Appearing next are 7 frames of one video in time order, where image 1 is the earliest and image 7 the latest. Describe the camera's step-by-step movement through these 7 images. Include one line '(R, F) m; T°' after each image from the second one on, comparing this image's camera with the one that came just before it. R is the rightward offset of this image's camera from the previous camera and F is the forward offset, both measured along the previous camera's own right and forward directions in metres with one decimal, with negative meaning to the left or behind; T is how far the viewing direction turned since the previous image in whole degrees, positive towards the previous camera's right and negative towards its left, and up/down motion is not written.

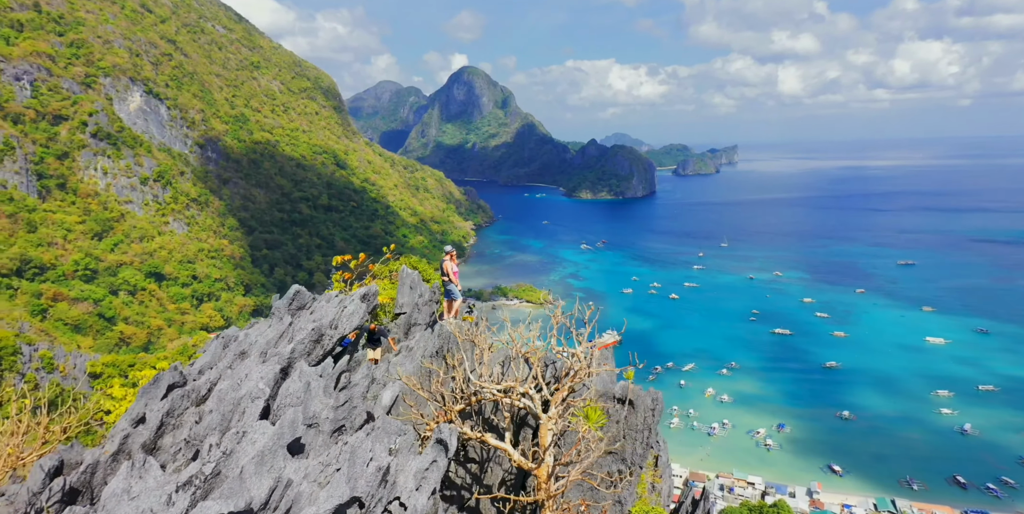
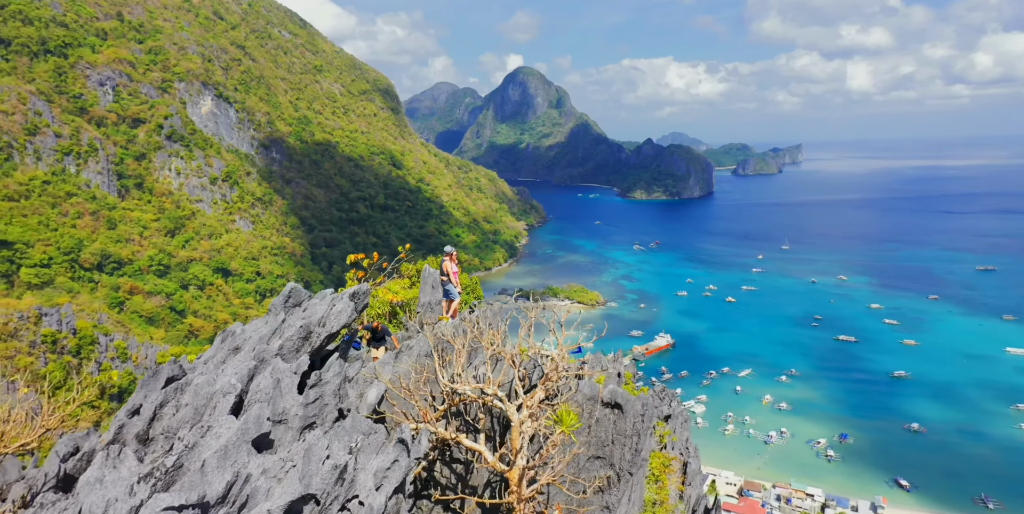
(0.0, +1.7) m; -5°
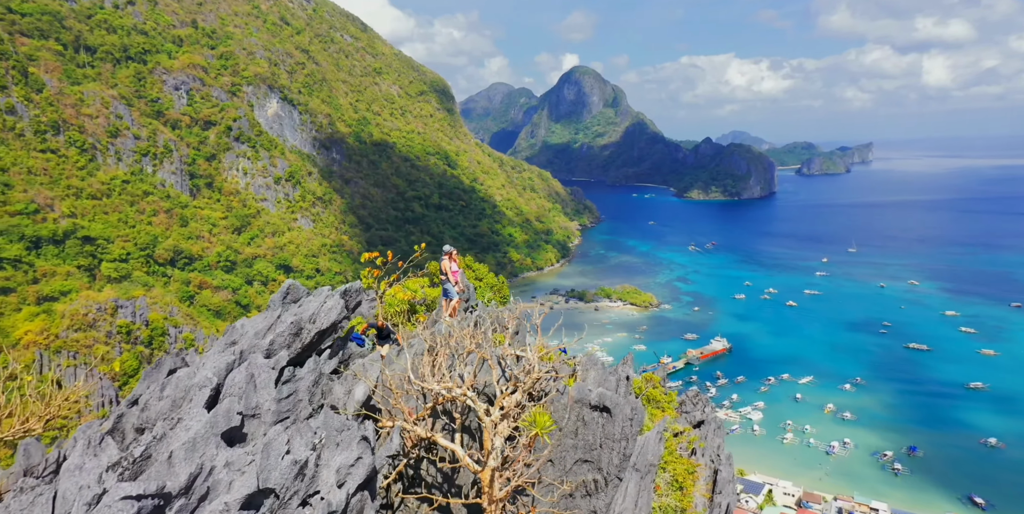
(0.0, +1.9) m; -5°
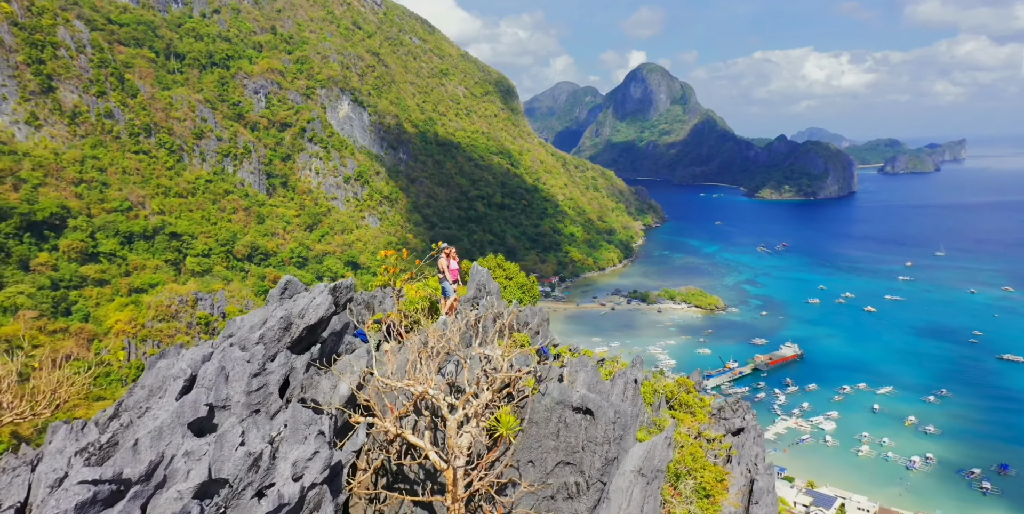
(+0.2, +1.4) m; -6°
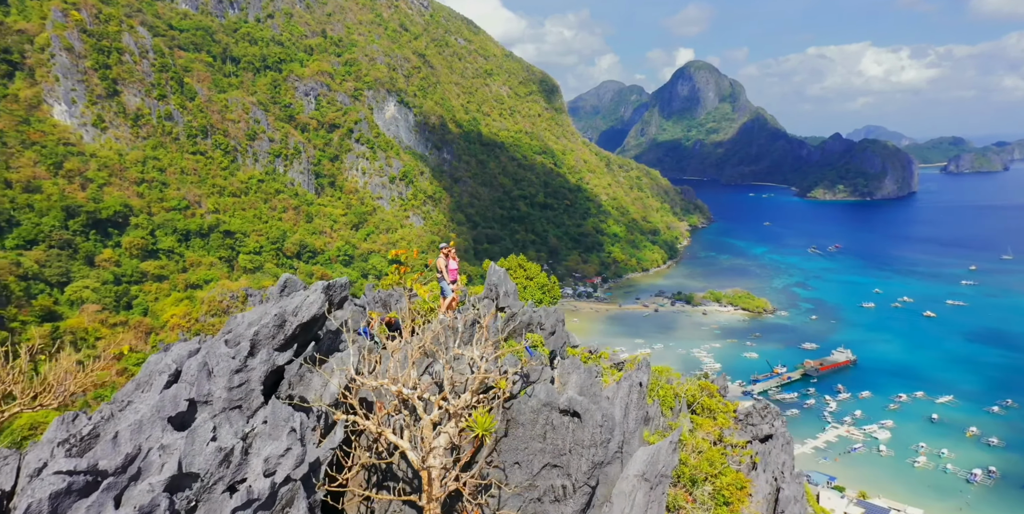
(+0.3, +0.5) m; -4°
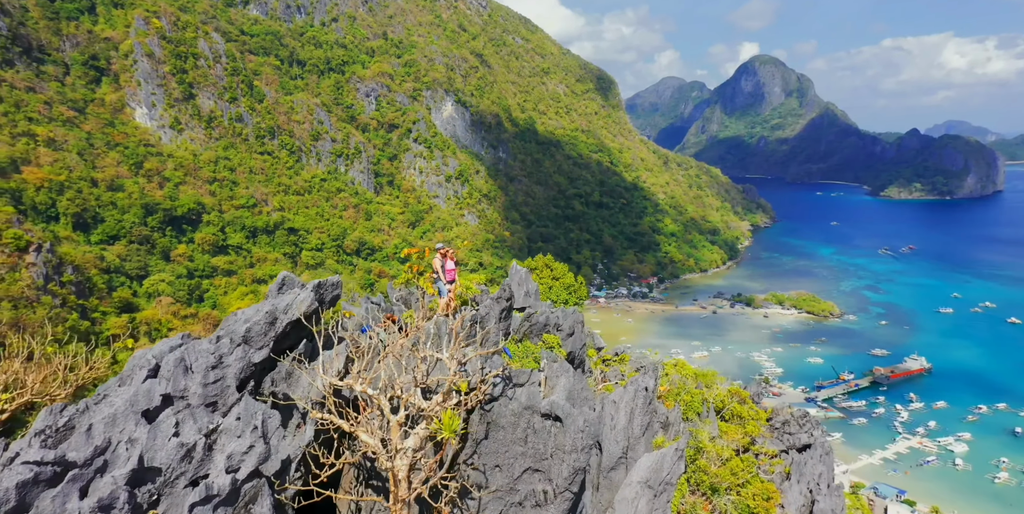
(+0.7, +0.1) m; -5°
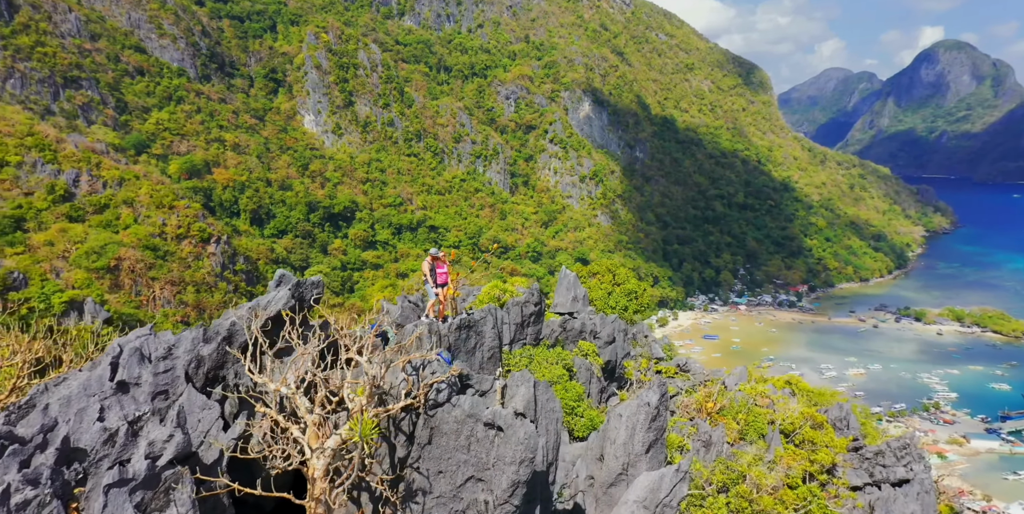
(+1.8, -0.1) m; -13°
